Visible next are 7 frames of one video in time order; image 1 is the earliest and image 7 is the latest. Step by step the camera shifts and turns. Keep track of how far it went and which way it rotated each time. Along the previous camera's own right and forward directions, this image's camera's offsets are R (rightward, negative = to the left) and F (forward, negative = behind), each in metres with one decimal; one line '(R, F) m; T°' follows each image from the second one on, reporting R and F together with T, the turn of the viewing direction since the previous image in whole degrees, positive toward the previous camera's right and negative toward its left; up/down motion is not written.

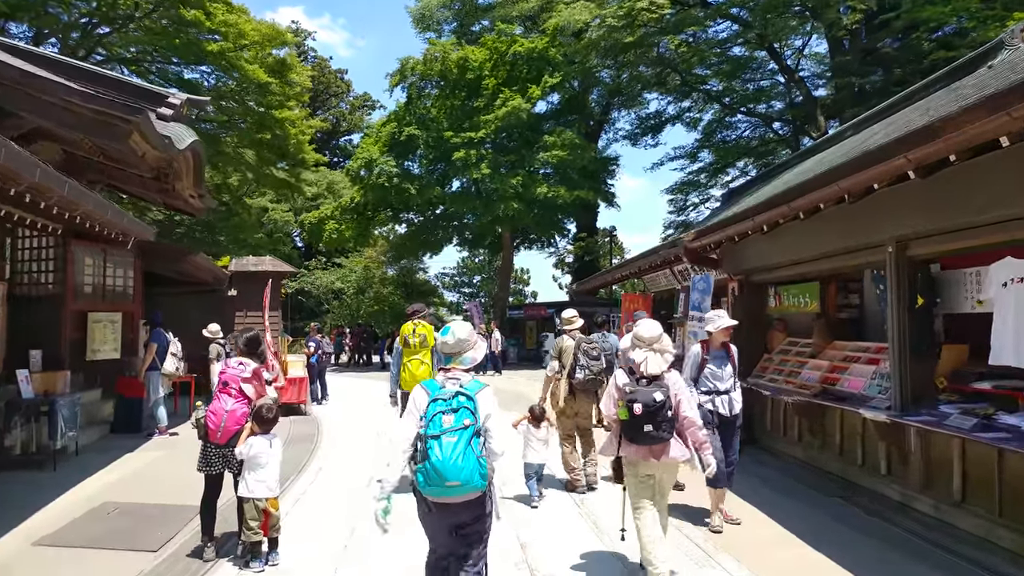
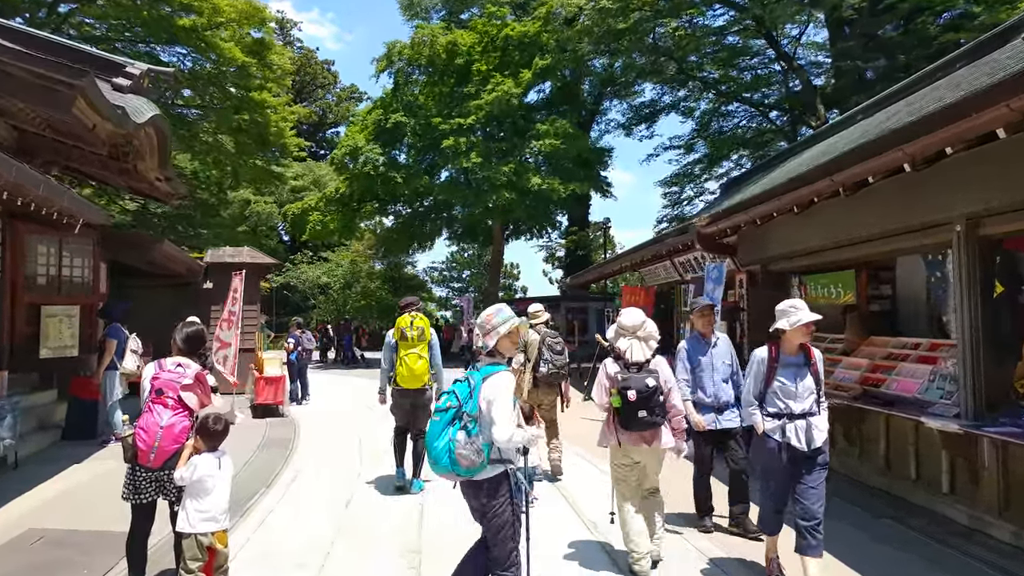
(-0.1, +0.8) m; +1°
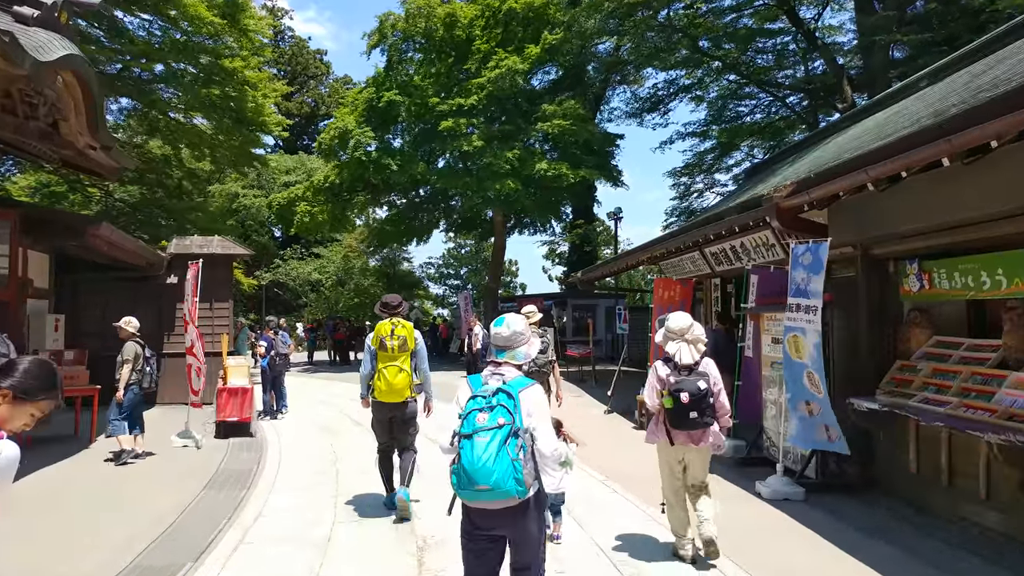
(-0.2, +1.7) m; 0°
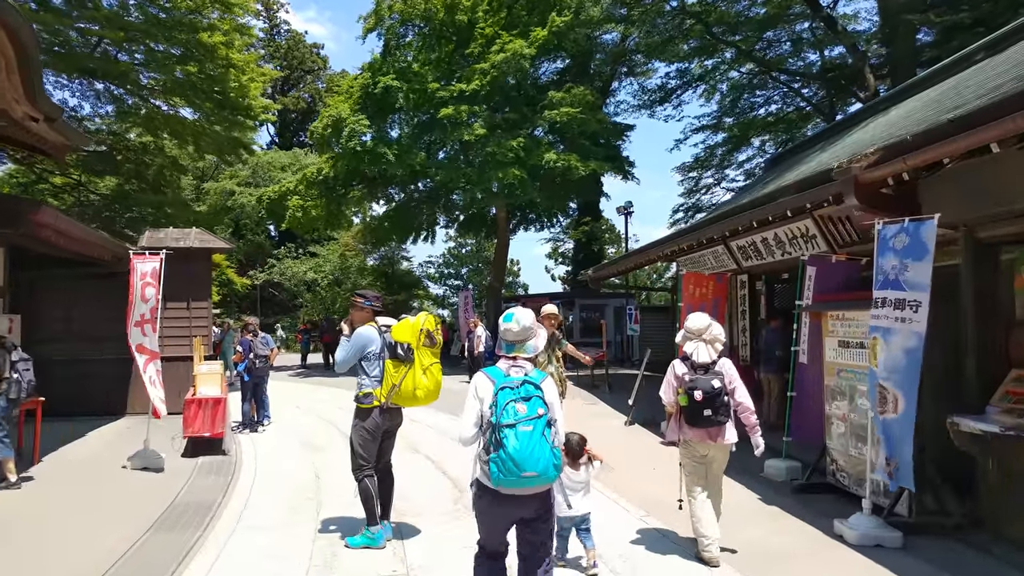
(-0.1, +1.1) m; 0°
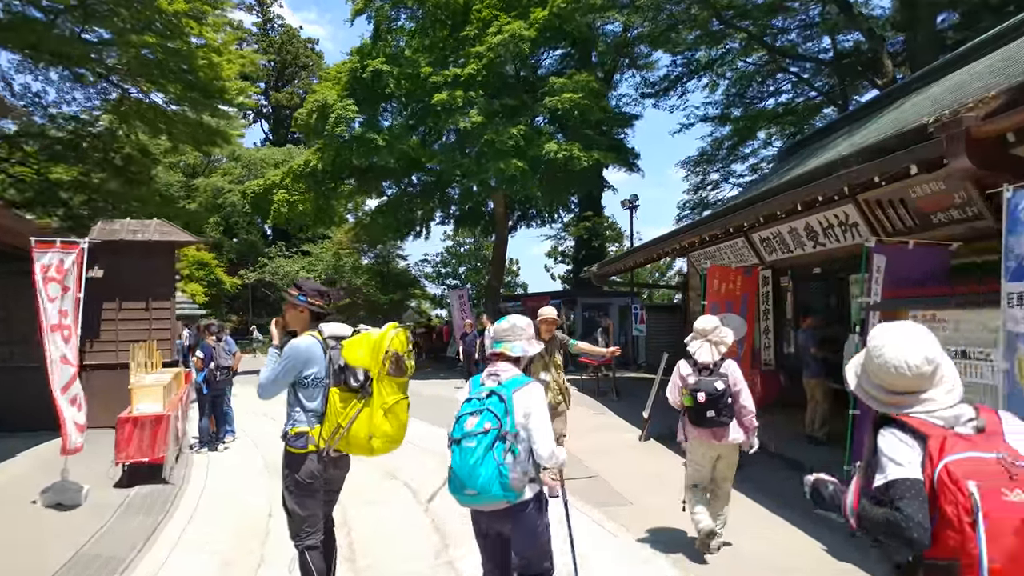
(0.0, +1.2) m; 0°
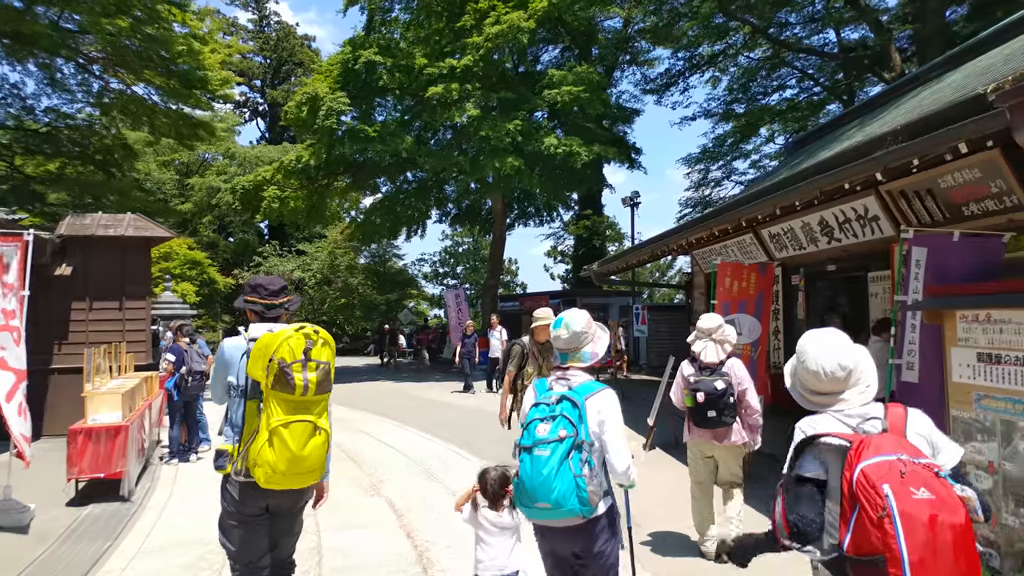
(0.0, +0.6) m; 0°
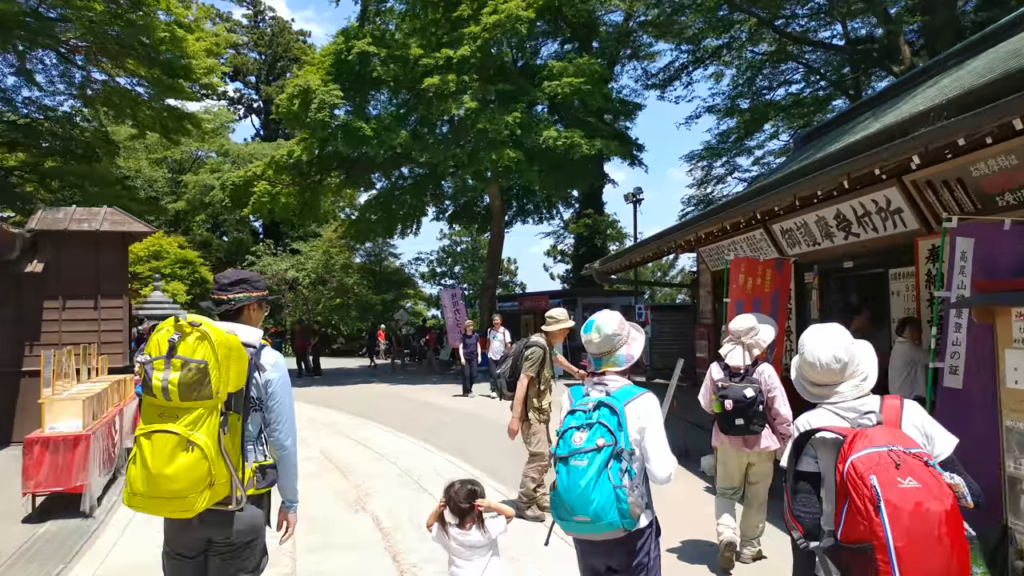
(0.0, +0.5) m; 0°
